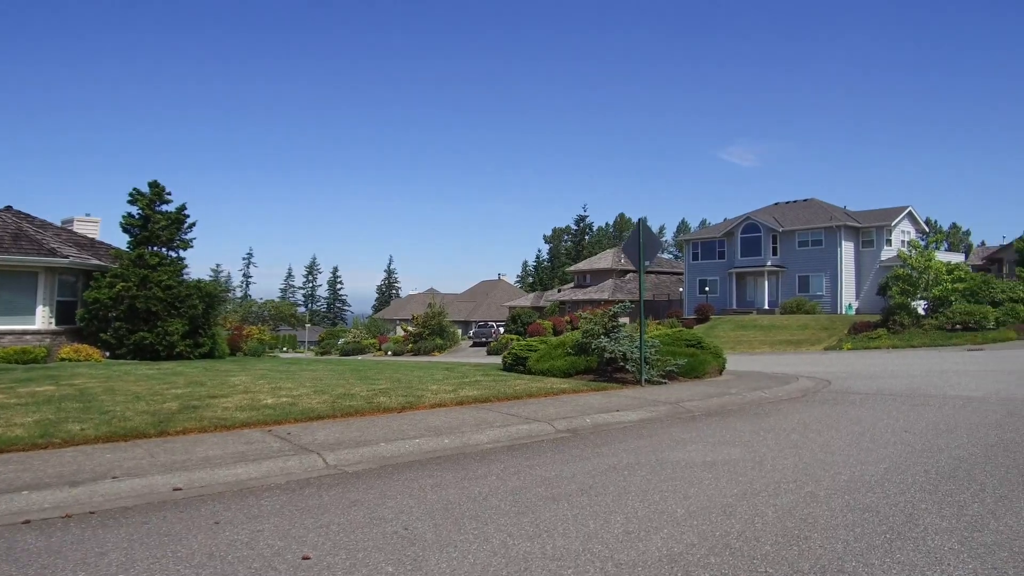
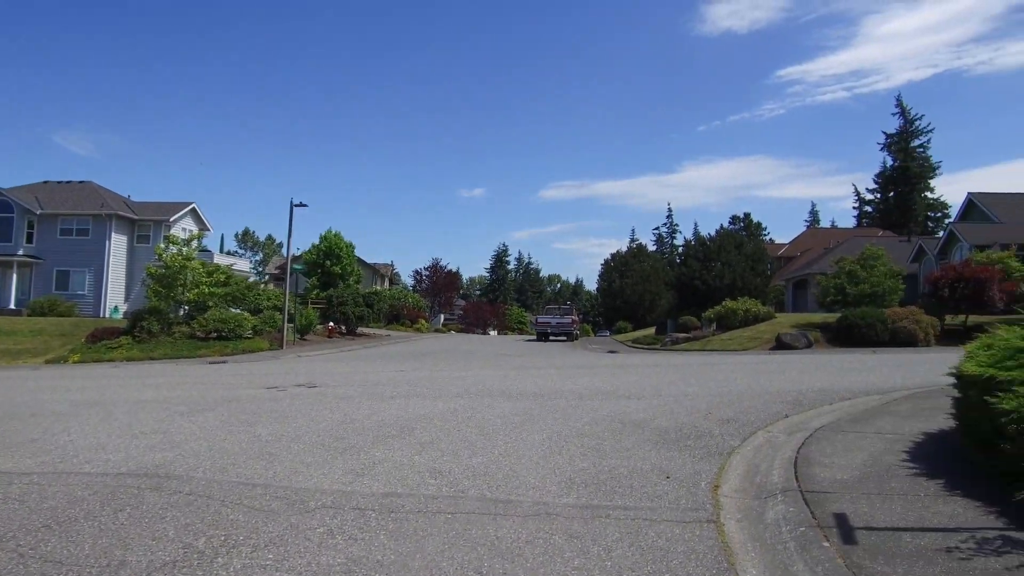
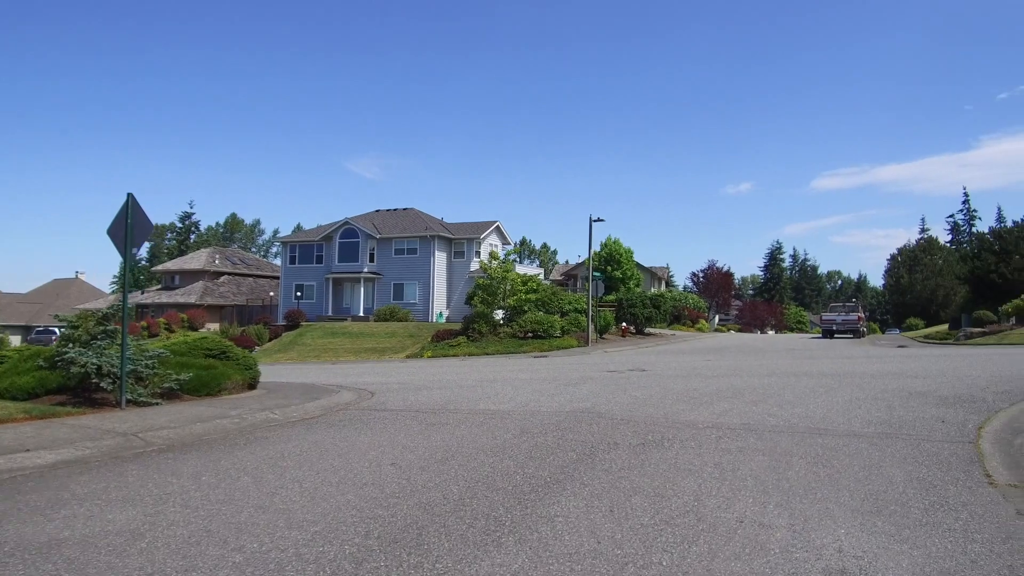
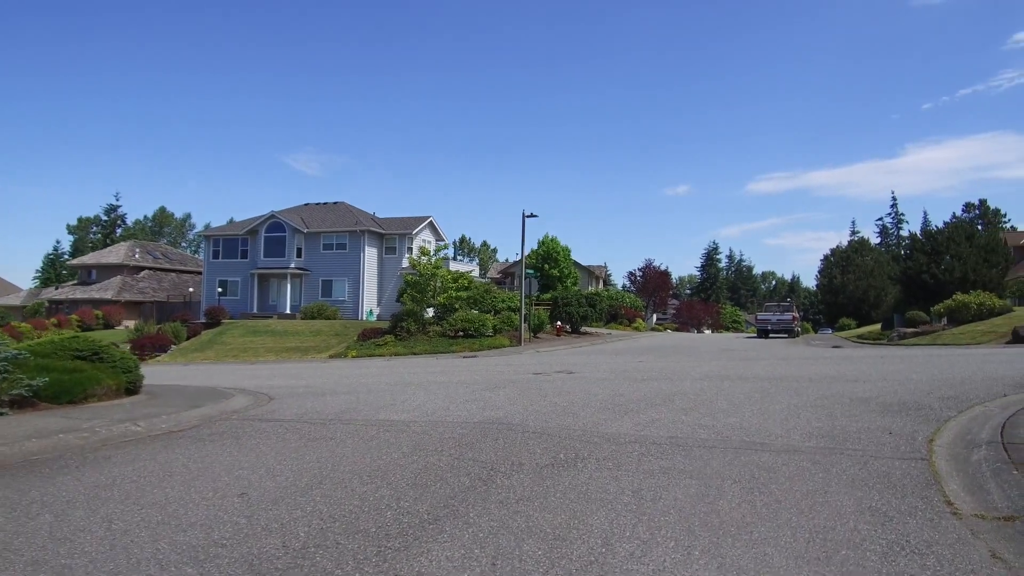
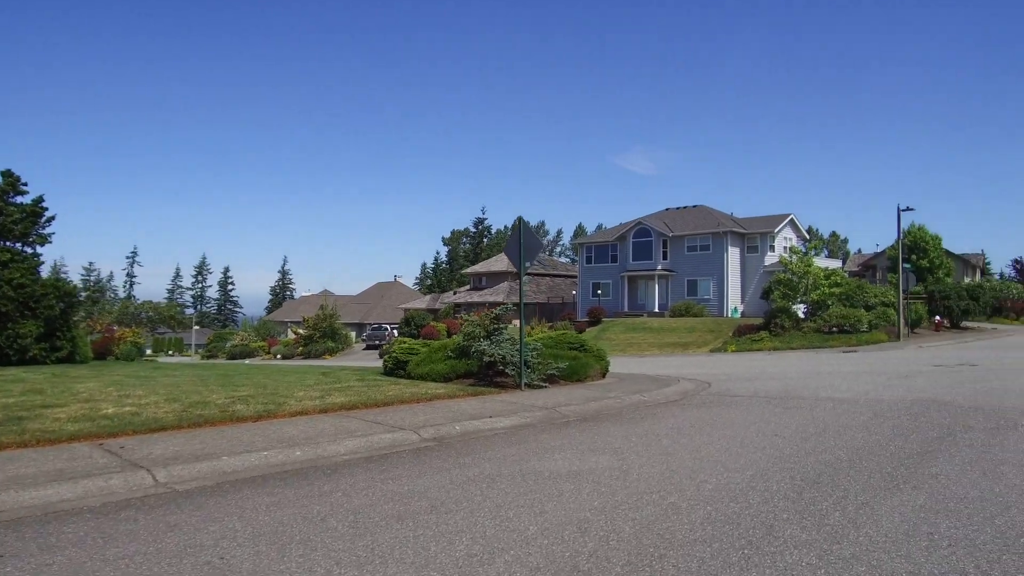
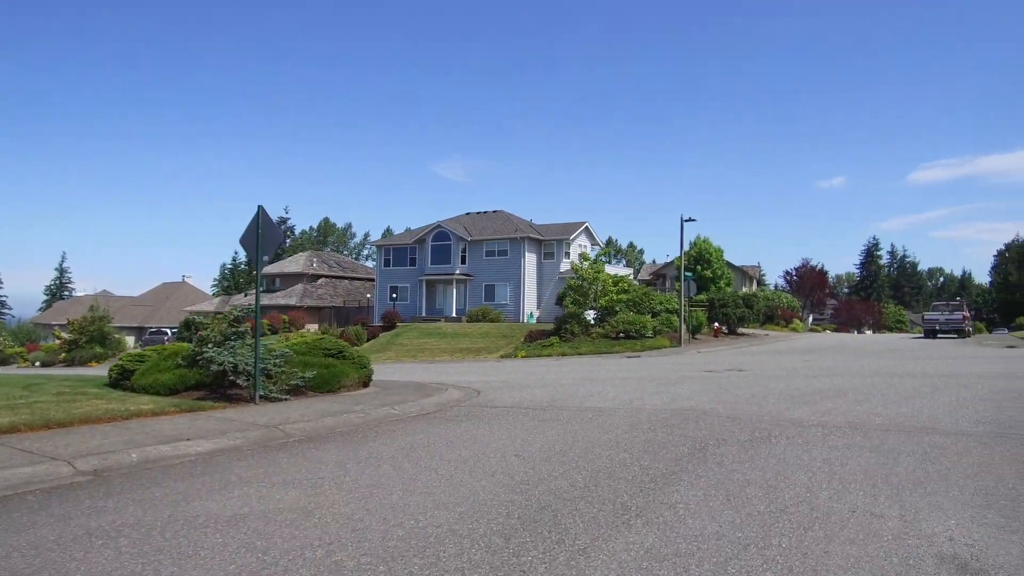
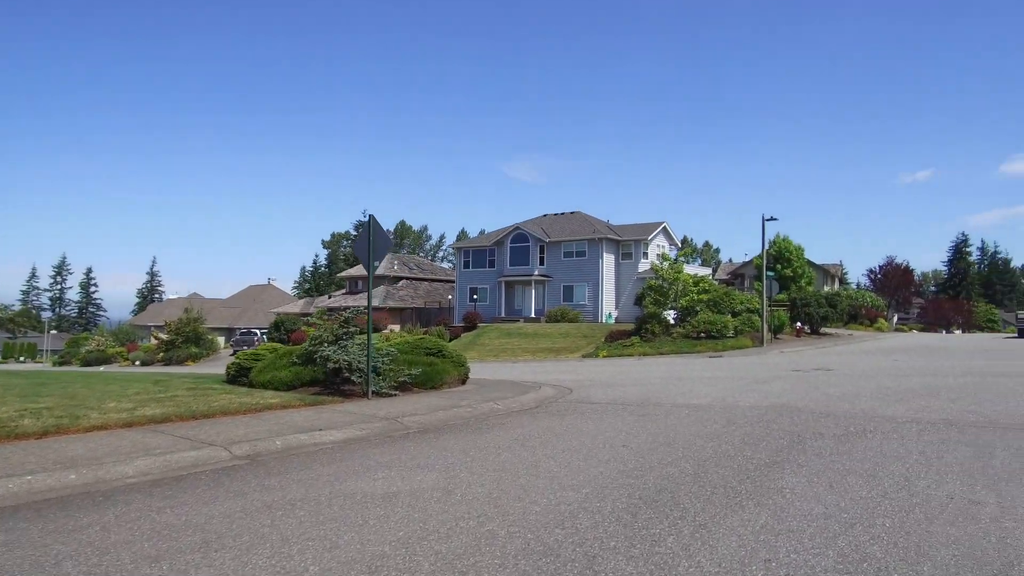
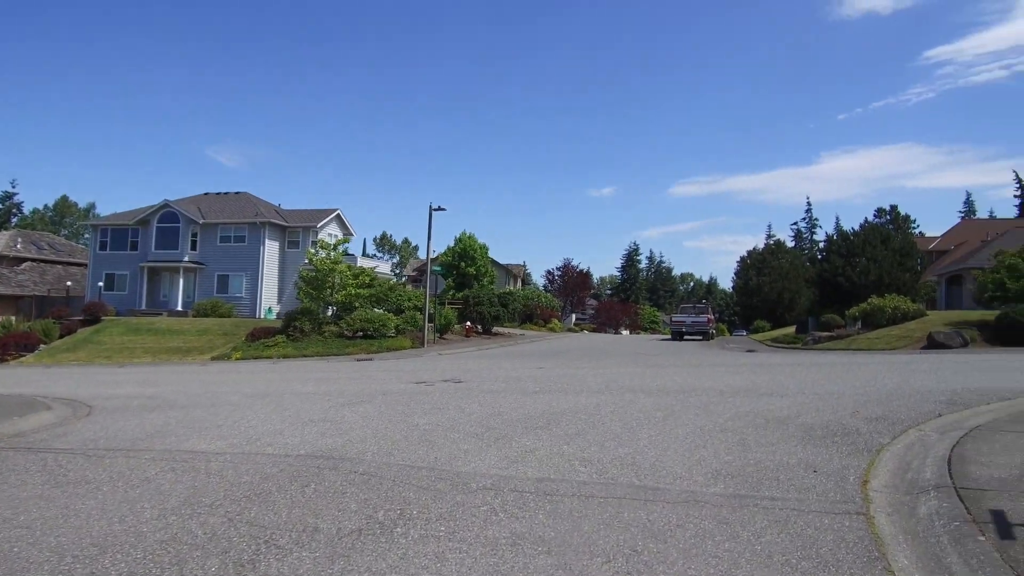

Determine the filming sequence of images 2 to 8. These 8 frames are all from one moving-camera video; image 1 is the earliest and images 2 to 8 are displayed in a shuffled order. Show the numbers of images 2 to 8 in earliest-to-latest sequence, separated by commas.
5, 7, 6, 3, 4, 8, 2
